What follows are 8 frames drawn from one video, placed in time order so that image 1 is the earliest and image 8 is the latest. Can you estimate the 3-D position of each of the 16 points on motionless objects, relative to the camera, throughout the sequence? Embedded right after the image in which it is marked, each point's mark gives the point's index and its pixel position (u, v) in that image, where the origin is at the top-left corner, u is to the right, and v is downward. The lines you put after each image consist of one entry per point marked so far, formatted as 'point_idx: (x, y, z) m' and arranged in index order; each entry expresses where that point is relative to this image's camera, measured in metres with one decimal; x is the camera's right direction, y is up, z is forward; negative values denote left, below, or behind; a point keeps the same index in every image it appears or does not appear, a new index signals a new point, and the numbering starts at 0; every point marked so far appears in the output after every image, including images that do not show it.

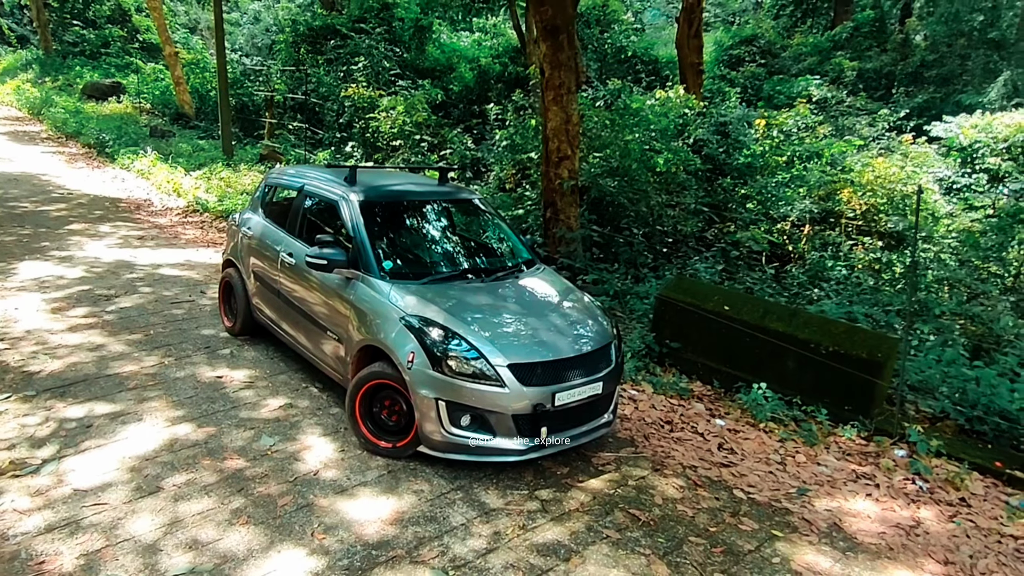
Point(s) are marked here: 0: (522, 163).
0: (+0.1, +1.8, +10.5) m
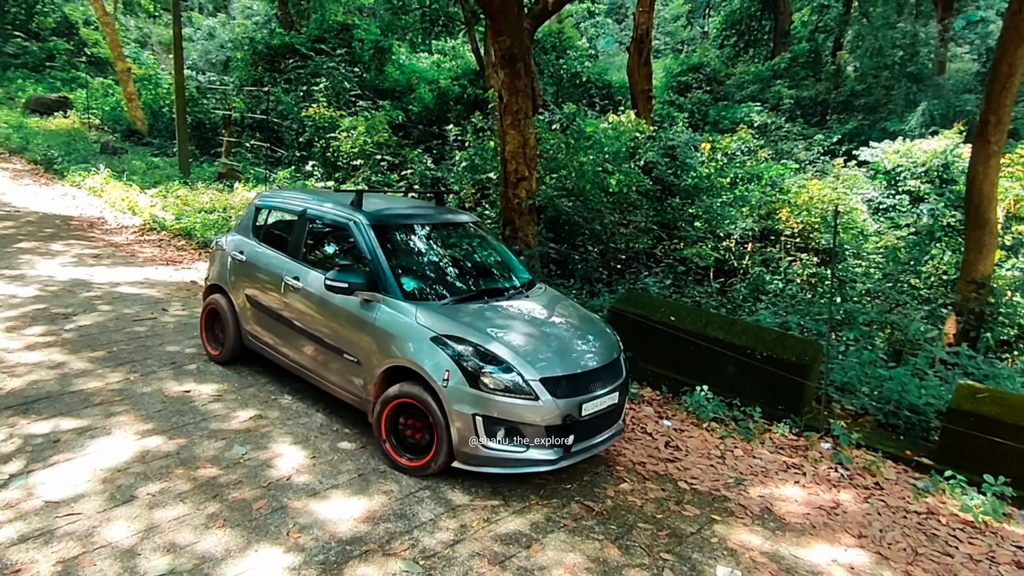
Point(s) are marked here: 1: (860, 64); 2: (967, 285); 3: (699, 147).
0: (-0.5, +1.5, +10.9) m
1: (+8.6, +5.4, +17.8) m
2: (+4.8, 0.0, +7.7) m
3: (+2.7, +2.0, +10.5) m
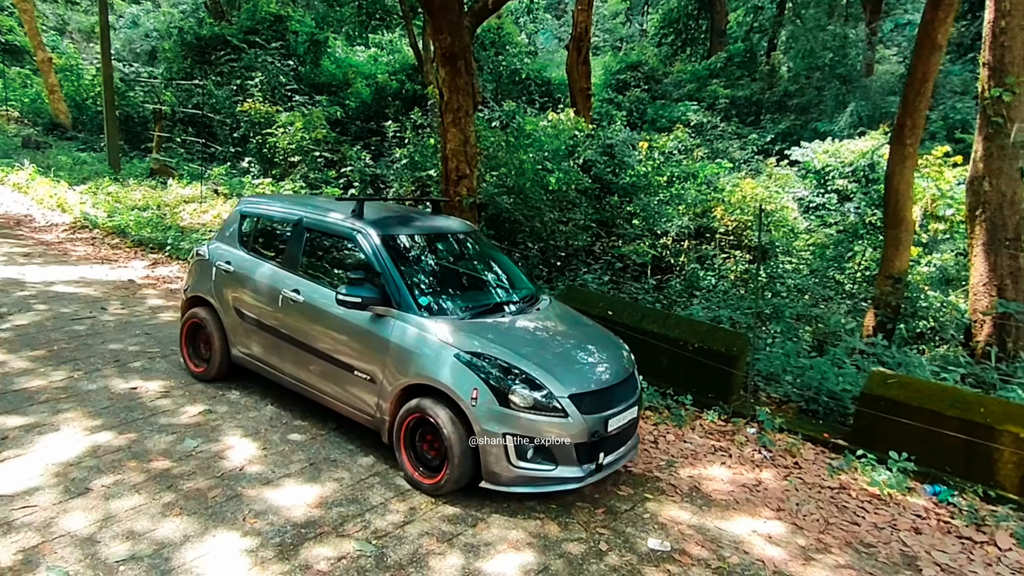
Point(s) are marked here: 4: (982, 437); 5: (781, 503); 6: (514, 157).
0: (-1.4, +1.6, +11.1) m
1: (+7.2, +5.6, +18.6) m
2: (+4.2, +0.1, +8.3) m
3: (+1.9, +2.1, +11.0) m
4: (+2.9, -0.9, +4.5) m
5: (+1.7, -1.4, +4.7) m
6: (0.0, +1.7, +9.9) m
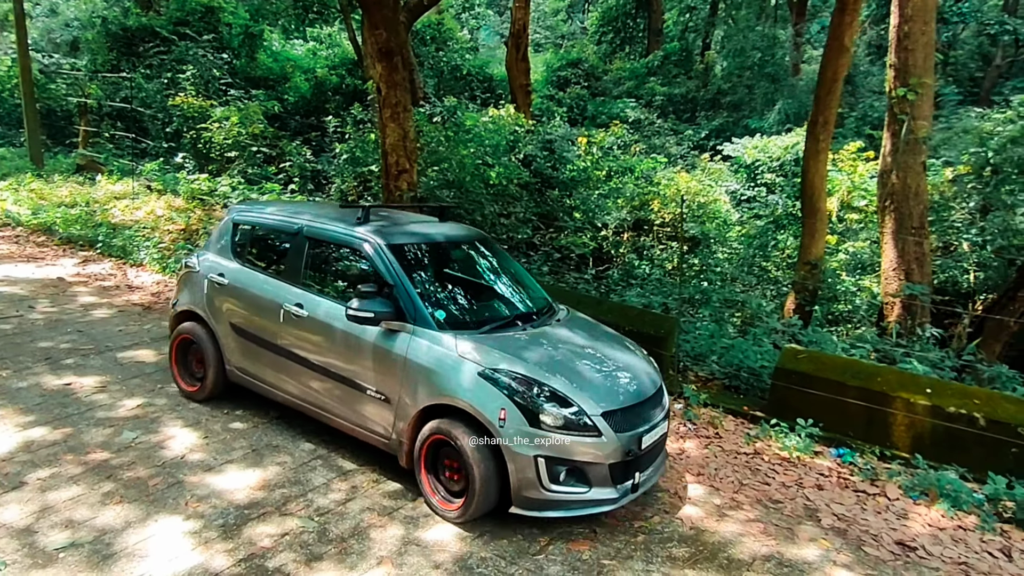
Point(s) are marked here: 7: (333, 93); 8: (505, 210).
0: (-2.3, +1.7, +11.2) m
1: (+5.6, +5.8, +19.3) m
2: (+3.5, +0.3, +8.8) m
3: (+0.9, +2.2, +11.3) m
4: (+2.4, -0.8, +4.9) m
5: (+1.3, -1.3, +5.1) m
6: (-0.8, +1.8, +10.1) m
7: (-4.8, +5.2, +19.8) m
8: (-0.1, +1.0, +9.9) m
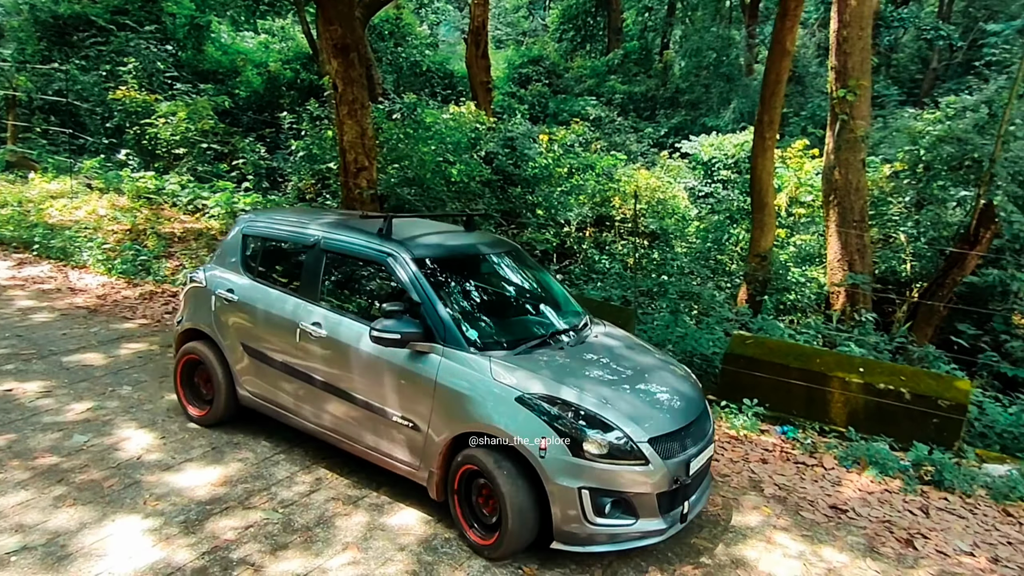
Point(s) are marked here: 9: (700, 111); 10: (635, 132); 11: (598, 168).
0: (-2.9, +1.8, +11.2) m
1: (+4.5, +6.0, +19.7) m
2: (+3.0, +0.4, +9.1) m
3: (+0.3, +2.3, +11.5) m
4: (+2.2, -0.7, +5.3) m
5: (+1.0, -1.2, +5.3) m
6: (-1.4, +1.9, +10.2) m
7: (-5.9, +5.2, +19.7) m
8: (-0.6, +1.1, +10.1) m
9: (+4.7, +4.4, +18.5) m
10: (+2.7, +3.6, +17.0) m
11: (+1.2, +1.8, +11.3) m
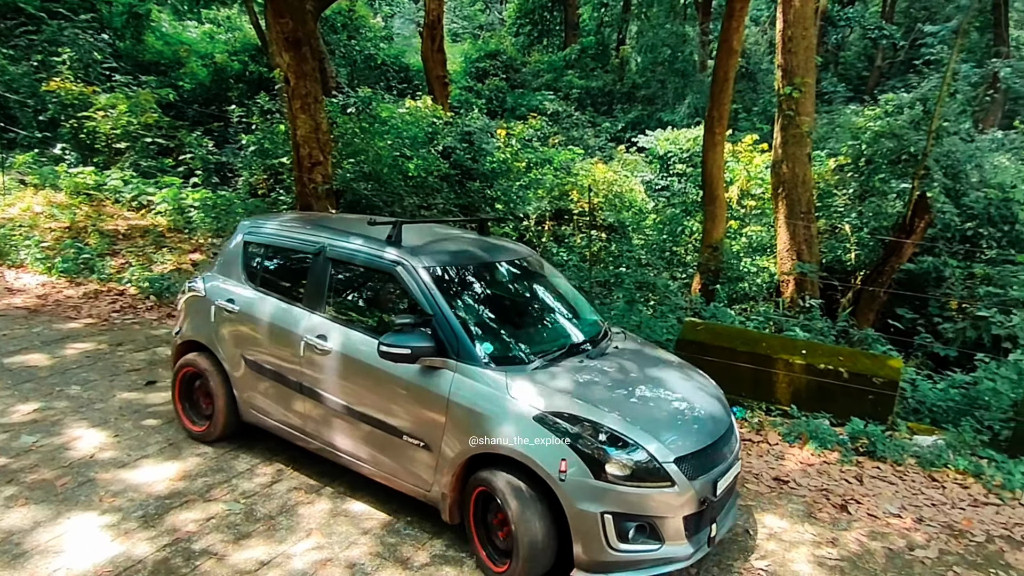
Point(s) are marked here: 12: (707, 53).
0: (-3.5, +1.9, +11.2) m
1: (+3.4, +6.2, +20.0) m
2: (+2.5, +0.5, +9.4) m
3: (-0.3, +2.4, +11.6) m
4: (+1.9, -0.6, +5.5) m
5: (+0.8, -1.1, +5.5) m
6: (-1.9, +2.0, +10.2) m
7: (-7.0, +5.4, +19.4) m
8: (-1.2, +1.2, +10.1) m
9: (+3.6, +4.7, +18.8) m
10: (+1.7, +3.8, +17.2) m
11: (+0.6, +2.0, +11.4) m
12: (+5.0, +6.1, +19.1) m
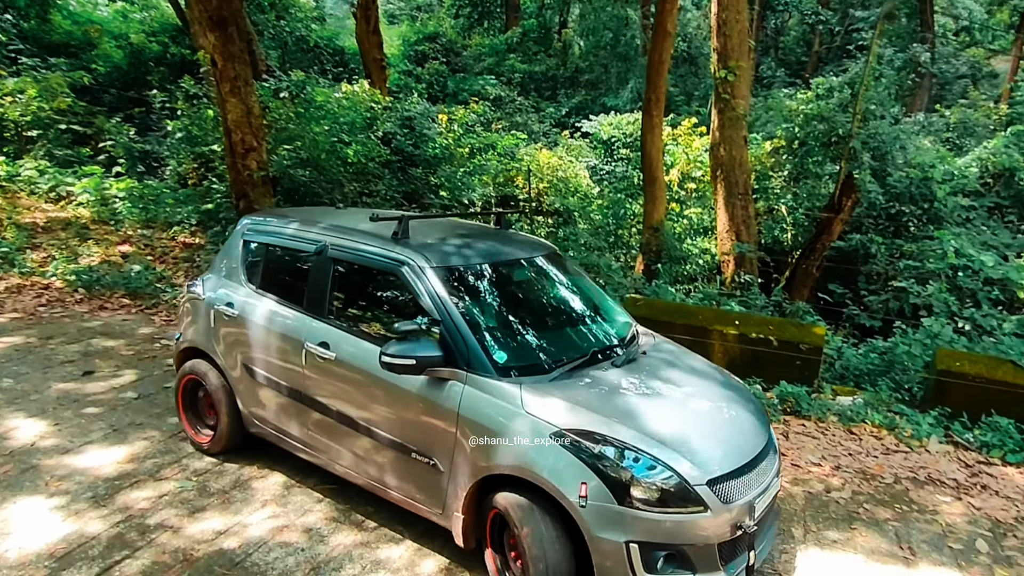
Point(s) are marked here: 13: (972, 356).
0: (-4.3, +2.1, +11.0) m
1: (+1.9, +6.7, +20.2) m
2: (+1.8, +0.8, +9.7) m
3: (-1.2, +2.7, +11.6) m
4: (+1.5, -0.4, +5.7) m
5: (+0.4, -0.9, +5.7) m
6: (-2.7, +2.2, +10.2) m
7: (-8.4, +5.7, +18.9) m
8: (-1.9, +1.5, +10.1) m
9: (+2.2, +5.1, +19.0) m
10: (+0.5, +4.2, +17.4) m
11: (-0.2, +2.2, +11.5) m
12: (+3.6, +6.6, +19.4) m
13: (+2.4, -0.3, +3.8) m
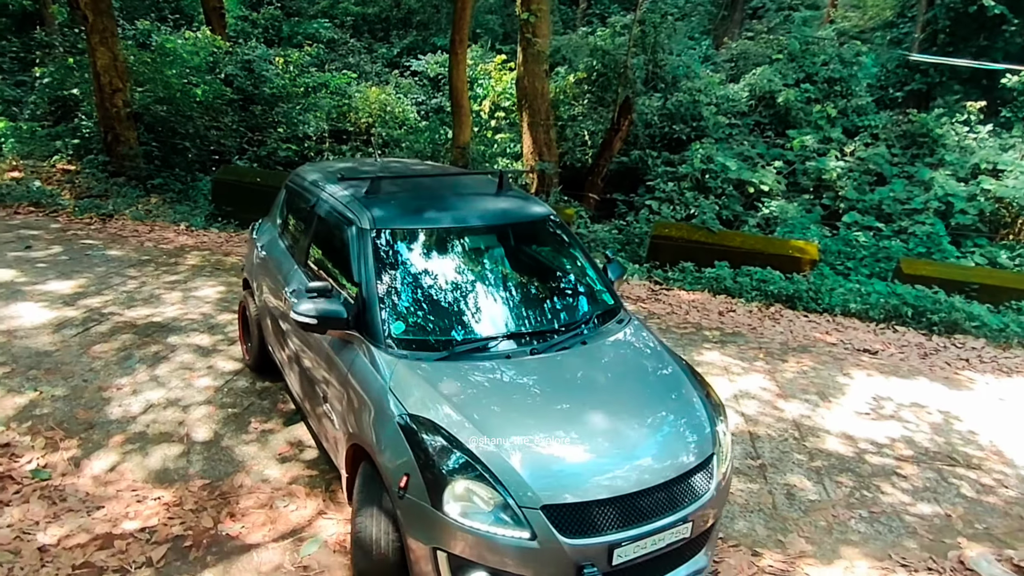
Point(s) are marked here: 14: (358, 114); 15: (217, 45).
0: (-6.7, +3.0, +11.1) m
1: (-2.3, +8.7, +20.8) m
2: (-0.4, +2.0, +11.0) m
3: (-3.7, +3.9, +12.2) m
4: (+0.1, +0.5, +7.1) m
5: (-1.0, -0.1, +7.0) m
6: (-4.9, +3.2, +10.6) m
7: (-12.2, +6.9, +17.9) m
8: (-4.1, +2.4, +10.7) m
9: (-1.7, +7.1, +19.8) m
10: (-3.1, +5.9, +18.0) m
11: (-2.7, +3.4, +12.3) m
12: (-0.5, +8.6, +20.3) m
13: (+1.2, +0.5, +5.4) m
14: (-2.2, +2.8, +11.6) m
15: (-4.5, +4.0, +12.0) m
